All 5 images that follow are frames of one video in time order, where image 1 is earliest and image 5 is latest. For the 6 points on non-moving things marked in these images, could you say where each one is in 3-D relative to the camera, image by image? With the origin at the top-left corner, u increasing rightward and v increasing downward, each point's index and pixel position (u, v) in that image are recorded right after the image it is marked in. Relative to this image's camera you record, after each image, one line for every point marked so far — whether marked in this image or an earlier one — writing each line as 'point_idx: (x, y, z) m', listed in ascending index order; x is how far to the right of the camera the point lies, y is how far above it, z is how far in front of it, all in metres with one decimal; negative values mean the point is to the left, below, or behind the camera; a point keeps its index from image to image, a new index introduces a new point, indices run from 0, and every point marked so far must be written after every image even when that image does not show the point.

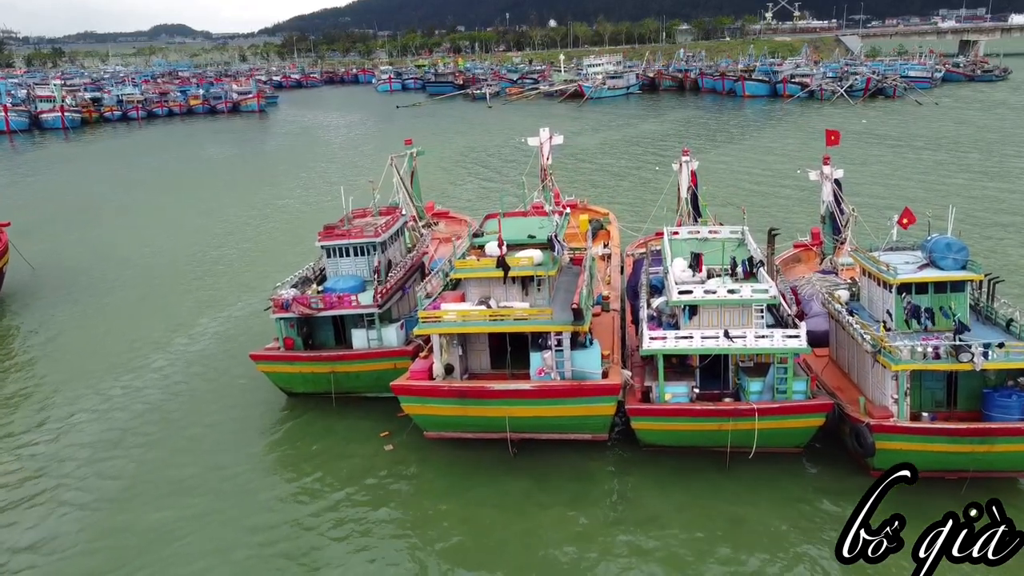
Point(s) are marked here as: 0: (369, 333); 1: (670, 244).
0: (-5.1, -1.6, +19.5) m
1: (+5.7, +1.5, +19.9) m
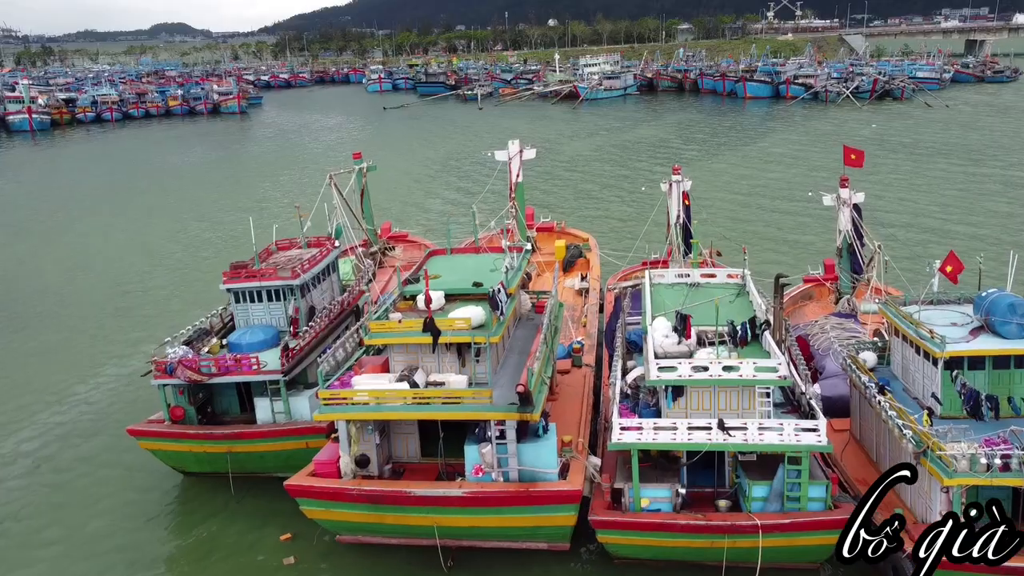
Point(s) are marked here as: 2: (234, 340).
0: (-6.7, -3.3, +15.6) m
1: (+4.1, -0.1, +16.0) m
2: (-8.4, -1.6, +16.7) m
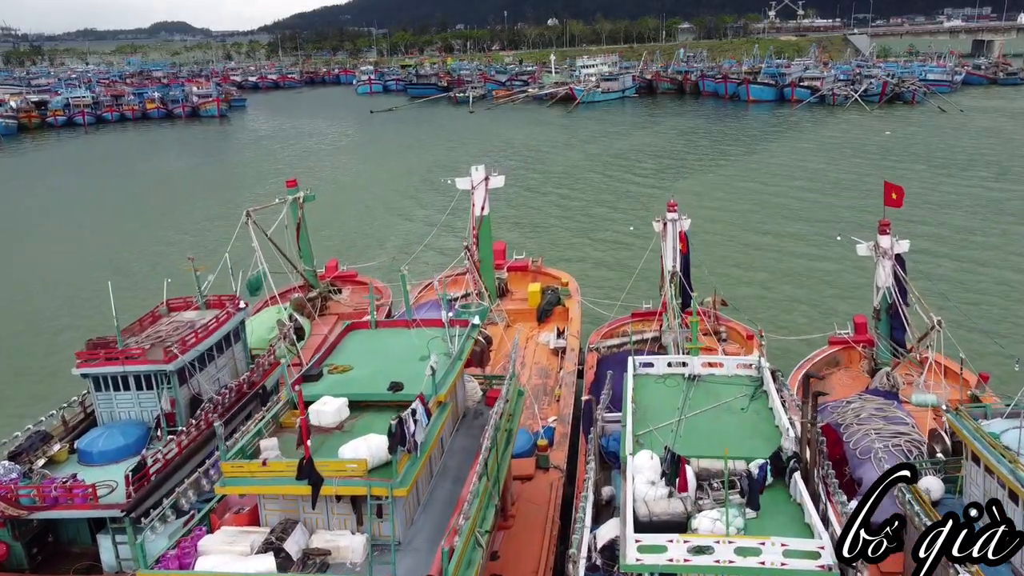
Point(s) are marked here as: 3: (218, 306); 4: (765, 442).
0: (-8.1, -5.4, +11.5) m
1: (+2.7, -2.2, +11.9) m
2: (-9.8, -3.6, +12.6) m
3: (-8.4, -0.5, +15.9) m
4: (+4.7, -2.9, +10.4) m
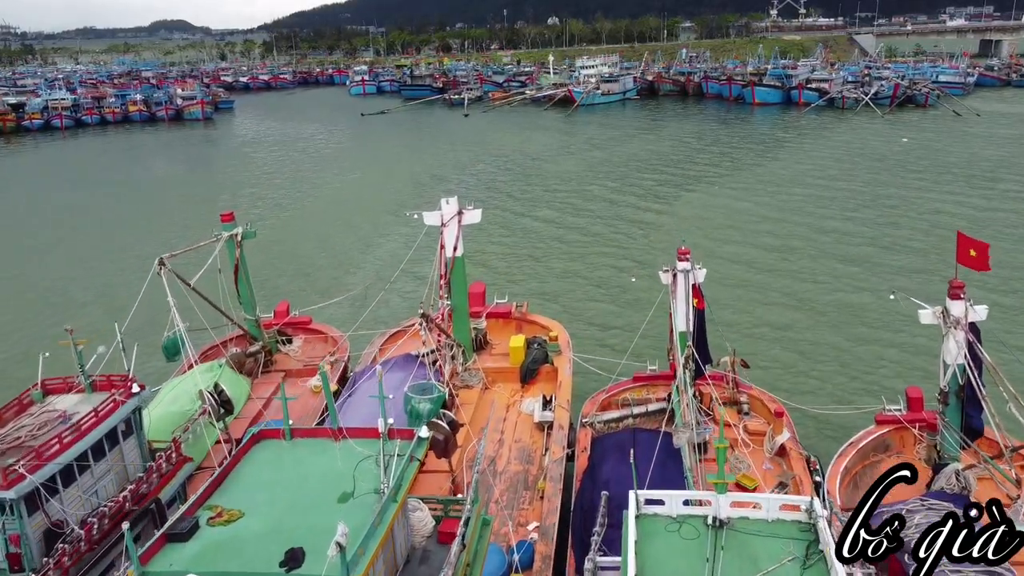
0: (-8.8, -7.1, +8.1) m
1: (+2.0, -4.0, +8.5) m
2: (-10.5, -5.4, +9.2) m
3: (-9.1, -2.2, +12.5) m
4: (+4.0, -4.6, +7.0) m
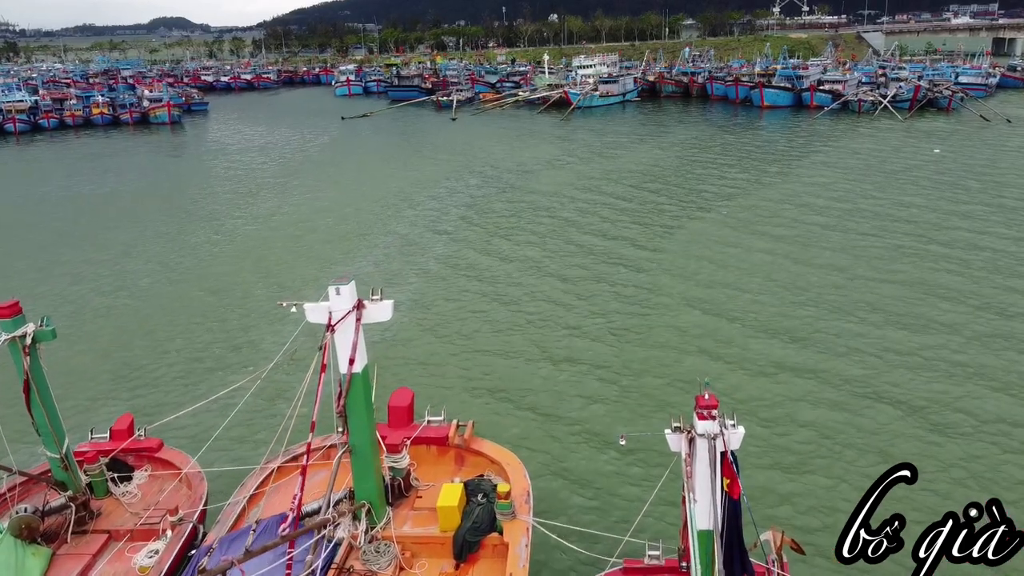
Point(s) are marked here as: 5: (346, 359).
0: (-10.3, -9.9, +2.1) m
1: (+0.5, -6.7, +2.5) m
2: (-12.0, -8.1, +3.2) m
3: (-10.6, -5.0, +6.5) m
4: (+2.5, -7.4, +1.0) m
5: (-3.5, -1.5, +11.3) m
